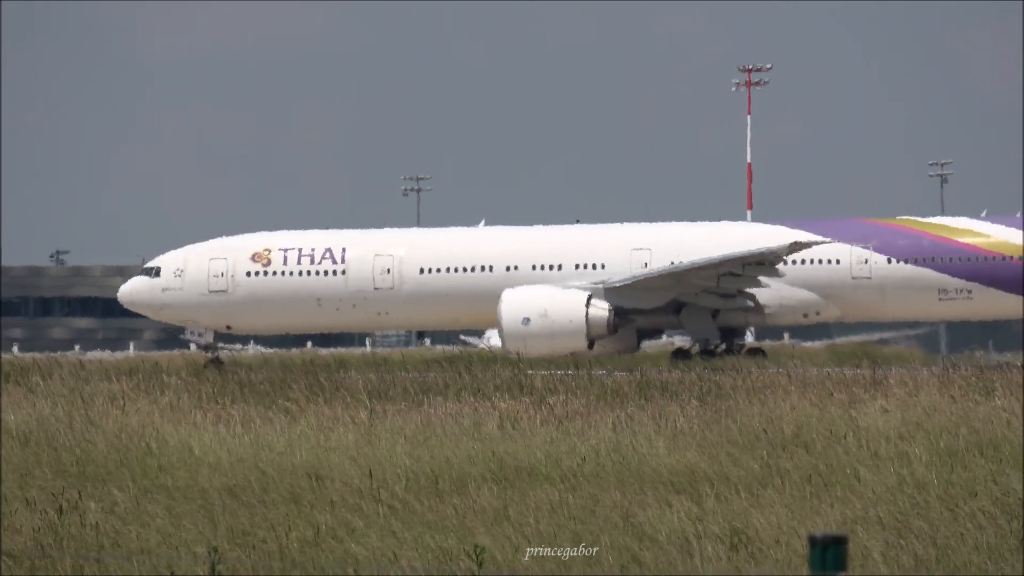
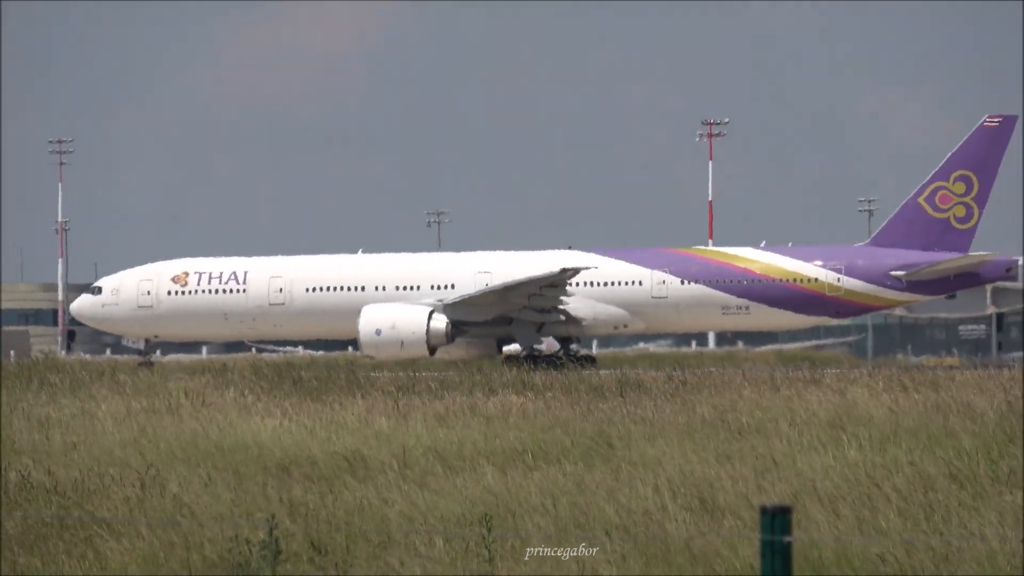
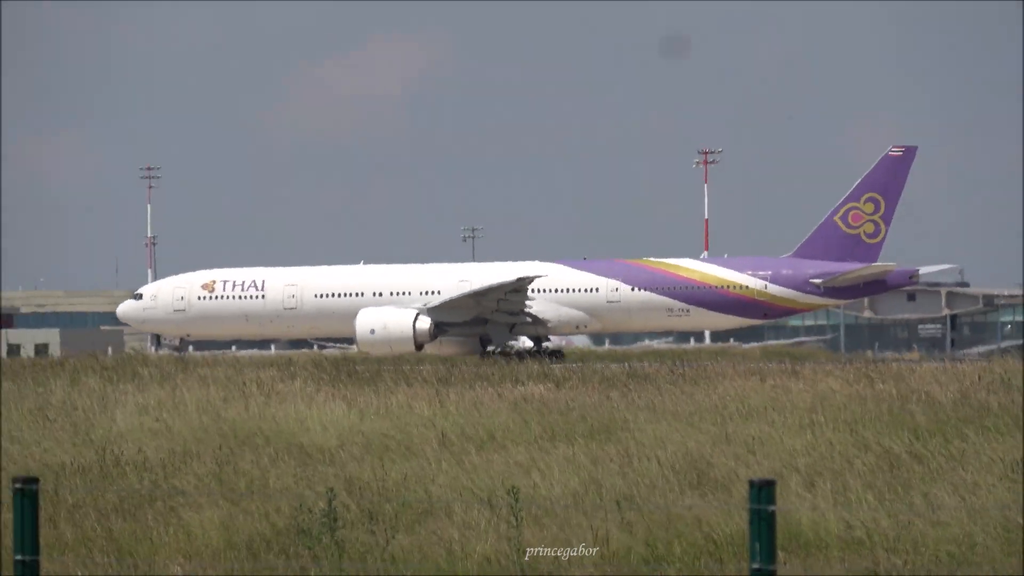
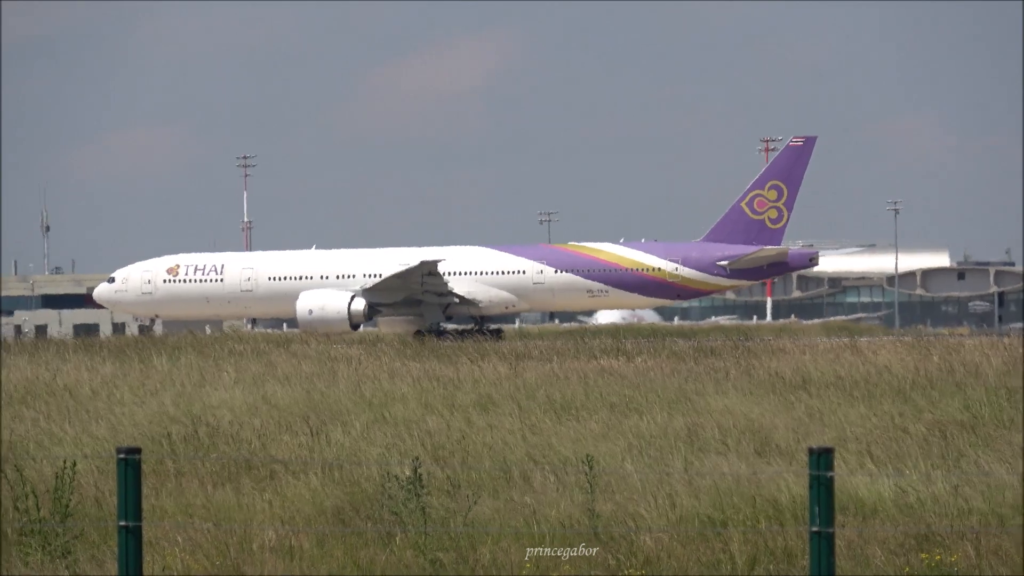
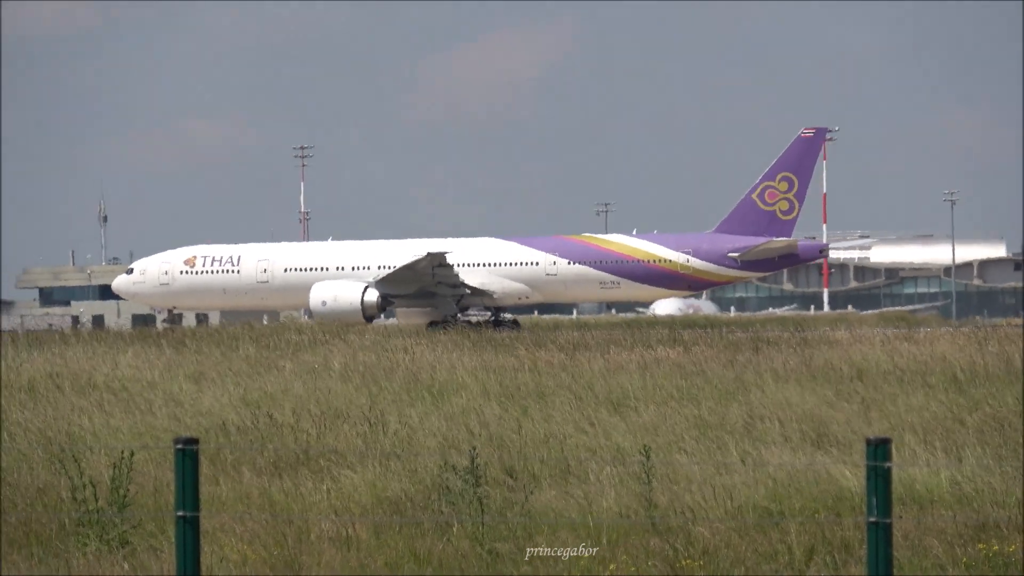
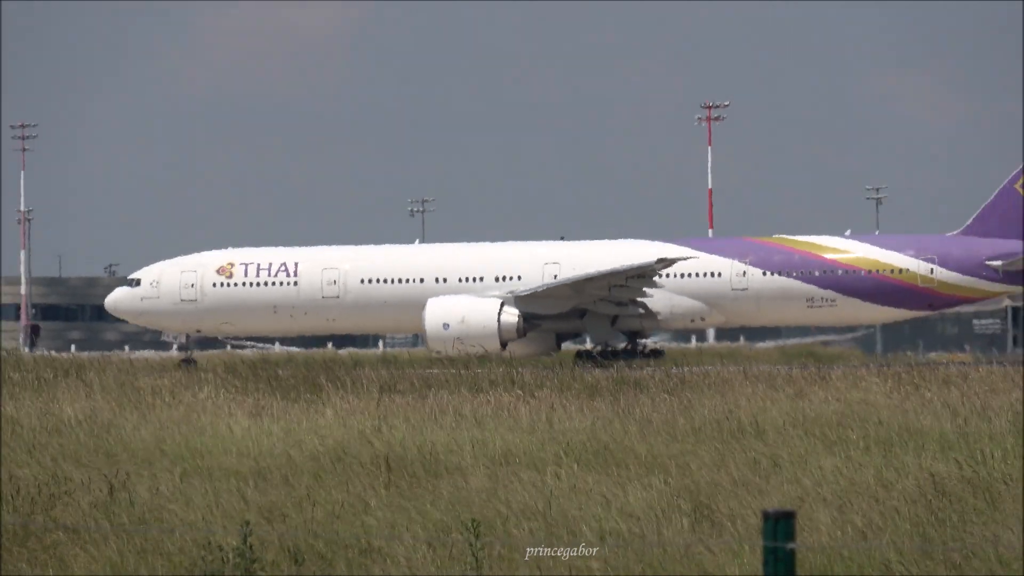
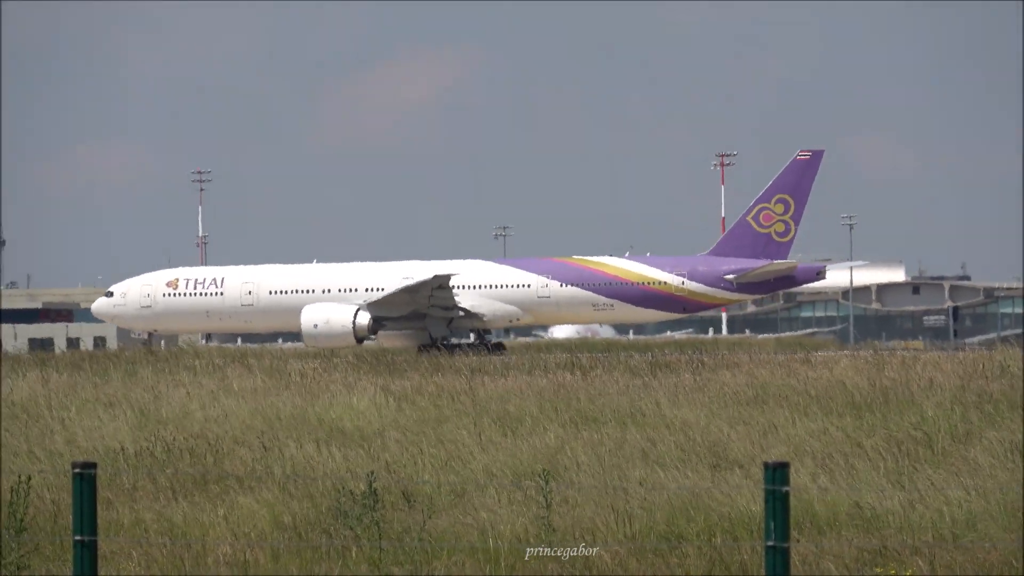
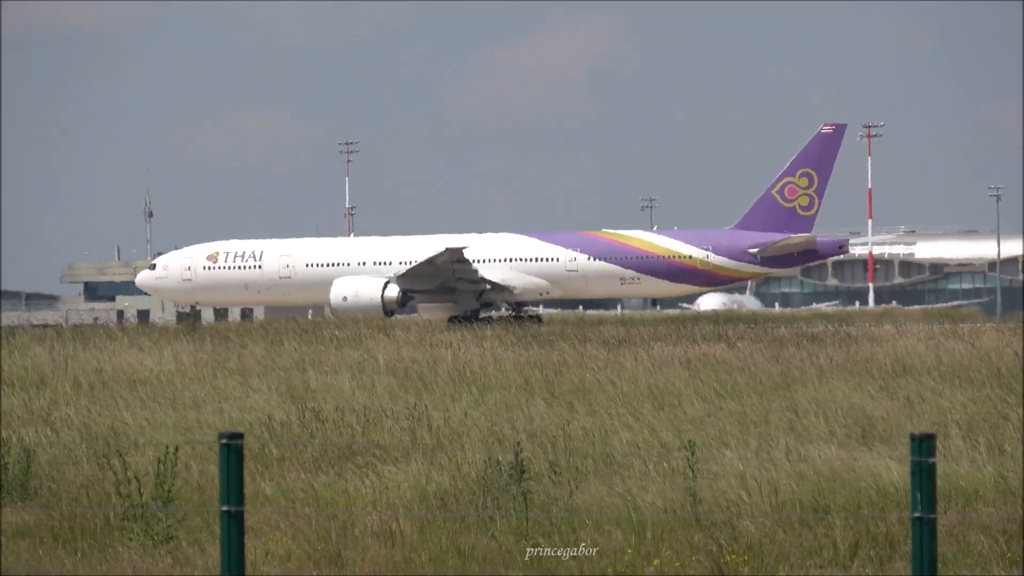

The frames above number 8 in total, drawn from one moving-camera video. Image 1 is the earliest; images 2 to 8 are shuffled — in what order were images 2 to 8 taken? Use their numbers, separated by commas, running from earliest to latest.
6, 2, 3, 7, 4, 5, 8
